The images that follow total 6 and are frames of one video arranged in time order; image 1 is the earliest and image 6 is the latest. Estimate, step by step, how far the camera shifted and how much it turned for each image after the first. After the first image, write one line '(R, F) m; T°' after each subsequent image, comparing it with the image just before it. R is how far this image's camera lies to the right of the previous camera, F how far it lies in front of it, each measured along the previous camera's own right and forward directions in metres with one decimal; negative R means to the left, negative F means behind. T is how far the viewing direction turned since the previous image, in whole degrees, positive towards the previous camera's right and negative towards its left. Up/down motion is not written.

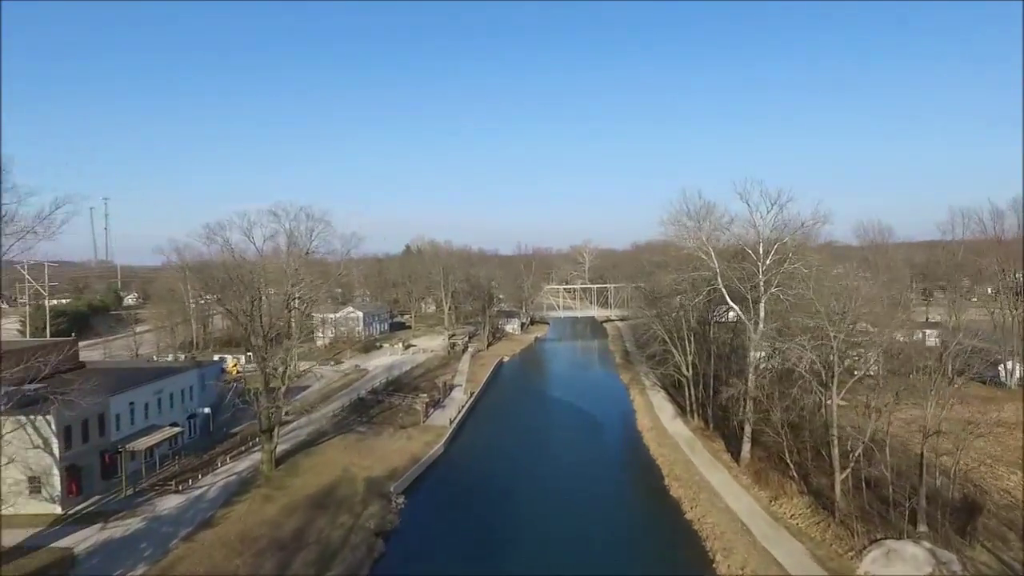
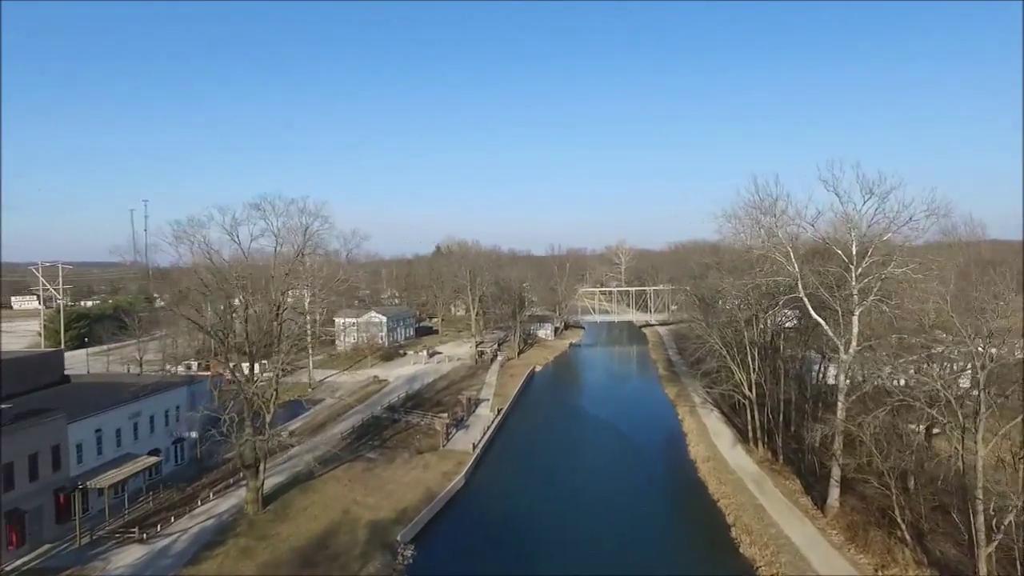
(0.0, +3.8) m; -3°
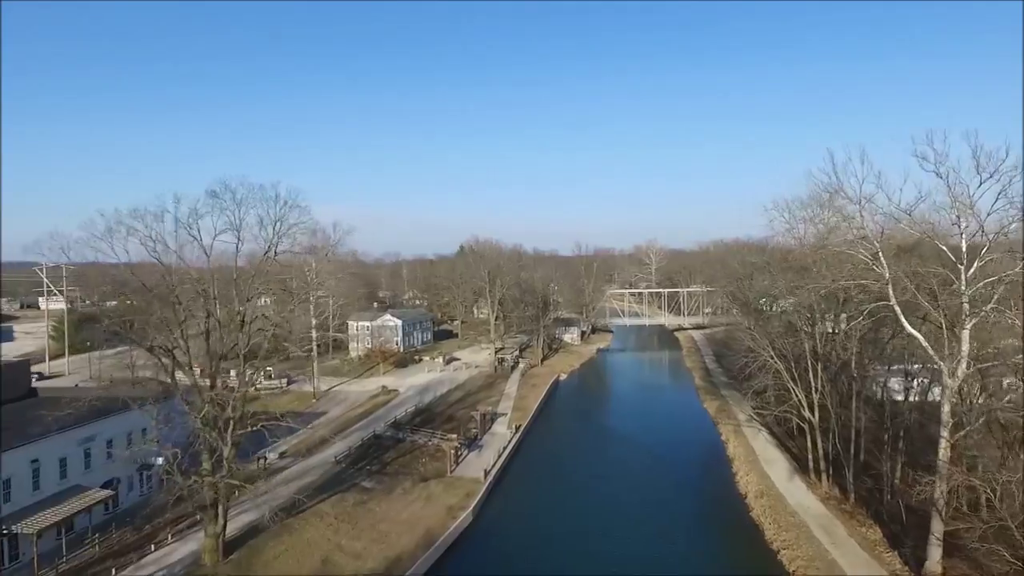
(+0.3, +3.5) m; -2°
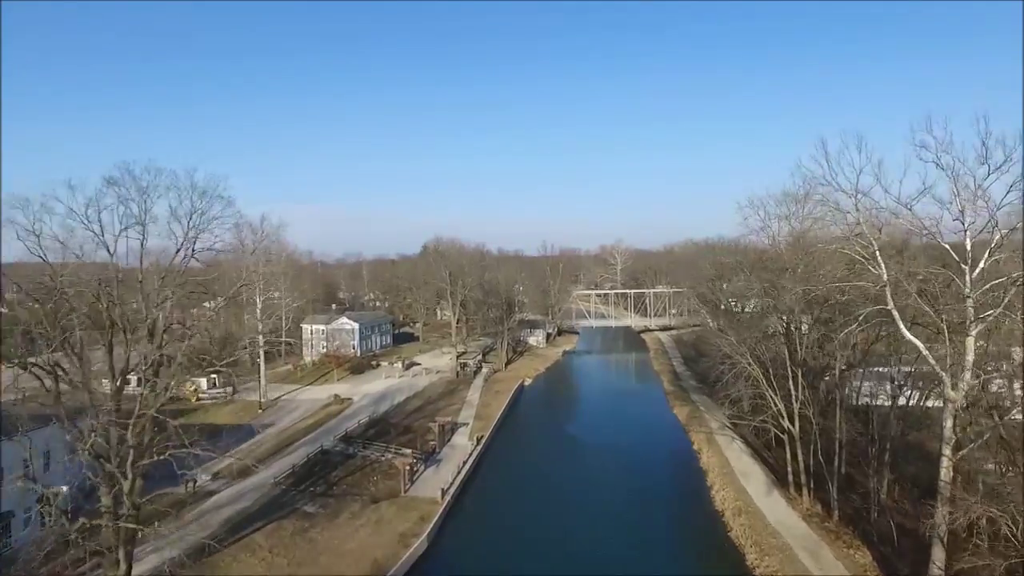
(+0.2, +1.8) m; +3°
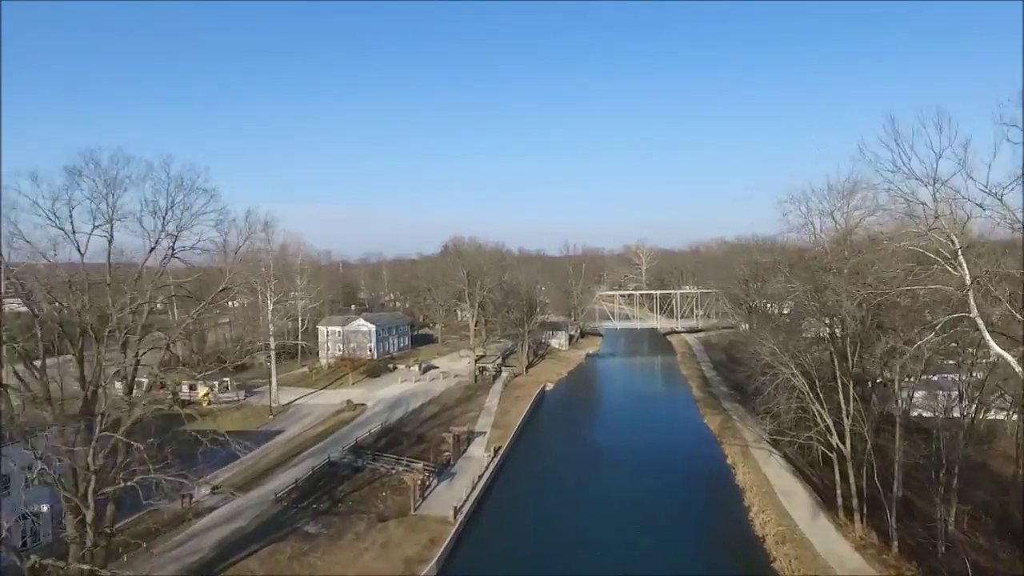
(+0.1, +1.7) m; -2°
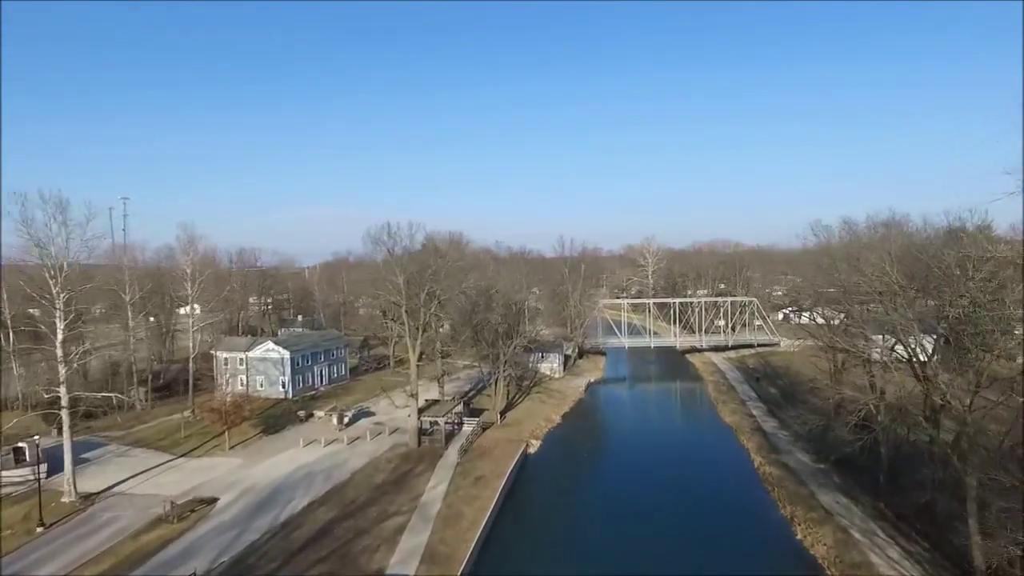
(+1.2, +13.3) m; 0°
